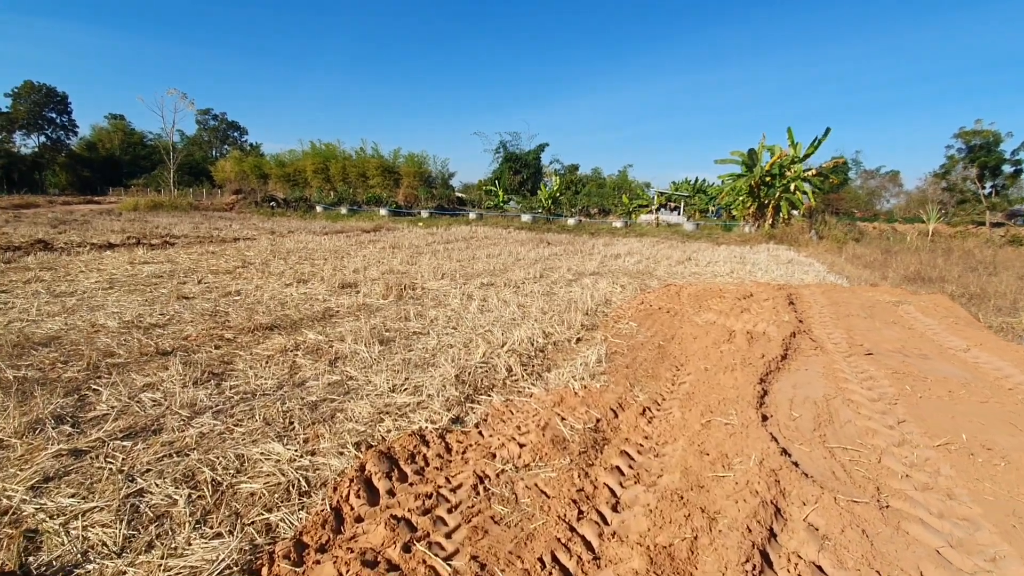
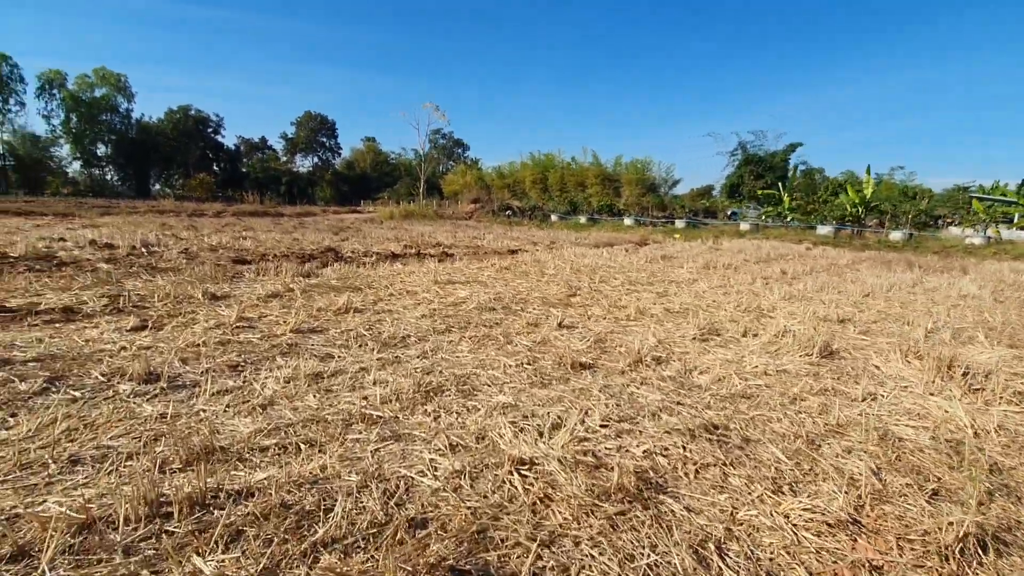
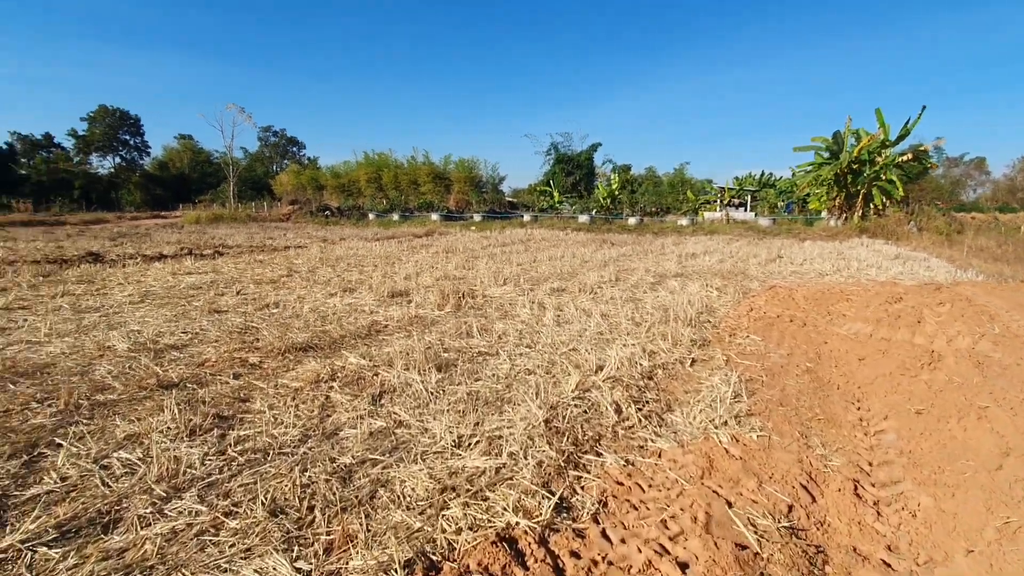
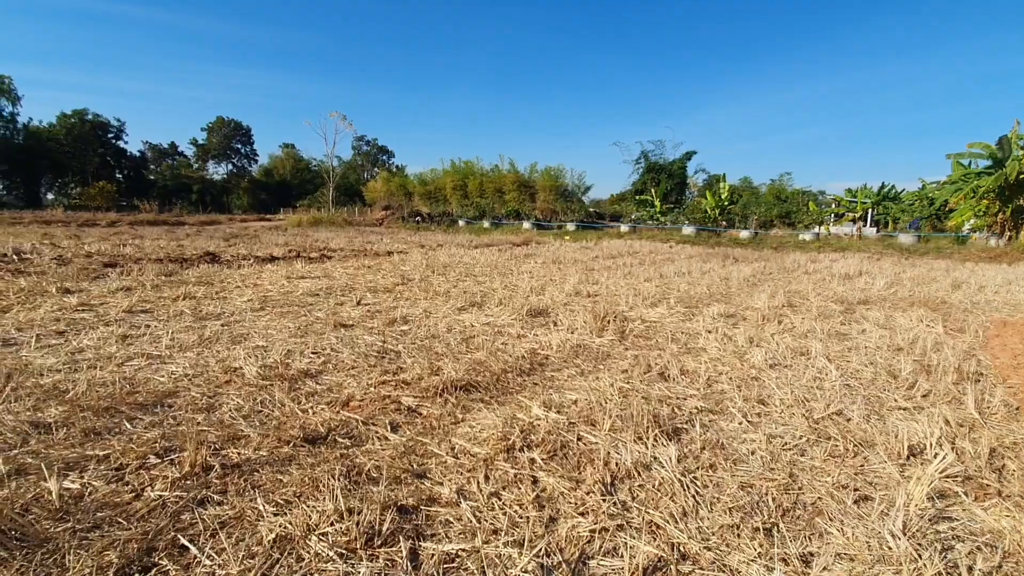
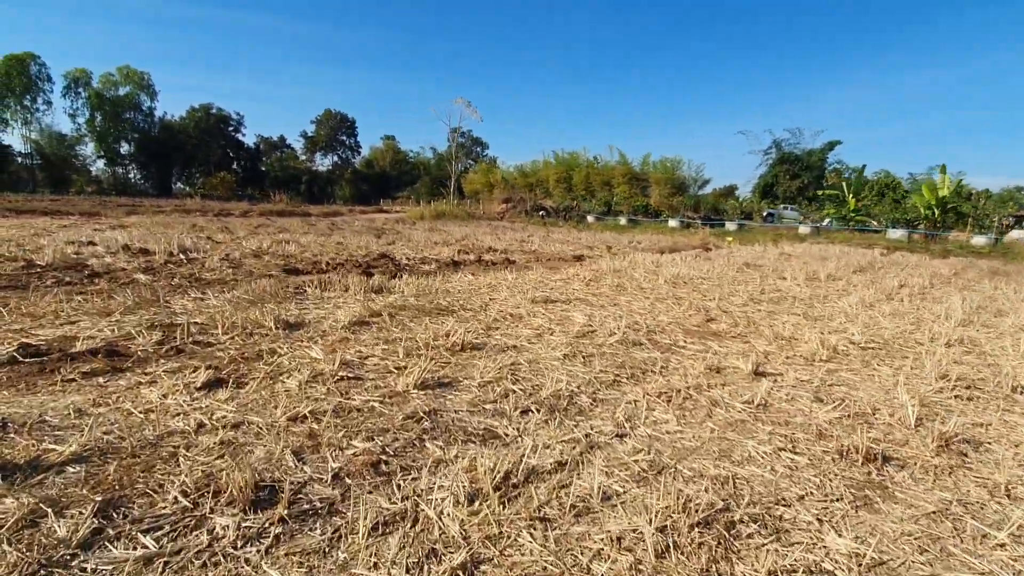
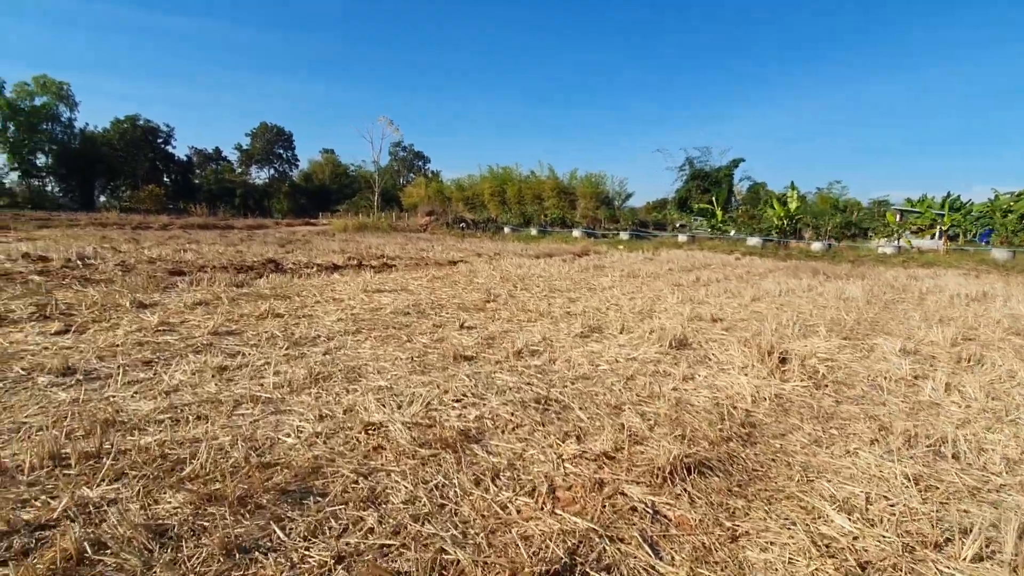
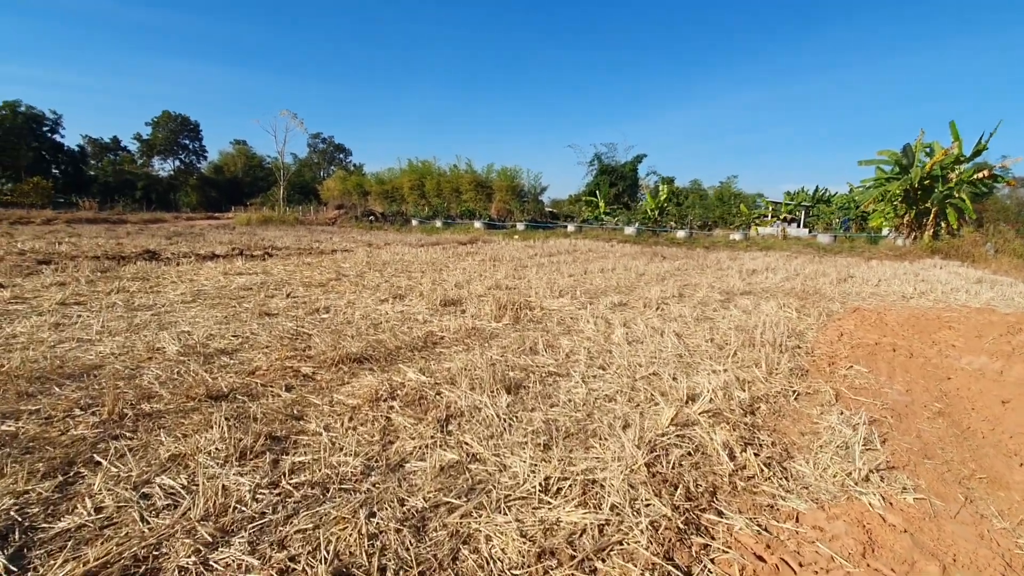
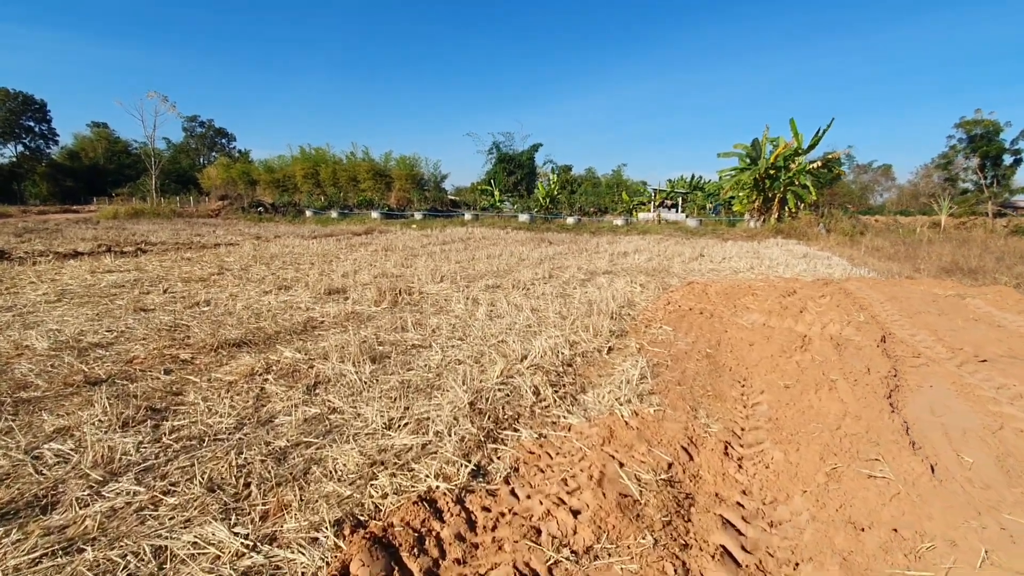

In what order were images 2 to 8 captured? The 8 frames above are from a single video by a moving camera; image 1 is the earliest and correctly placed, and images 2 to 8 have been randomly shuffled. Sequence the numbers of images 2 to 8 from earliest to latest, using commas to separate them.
8, 3, 7, 4, 6, 2, 5
